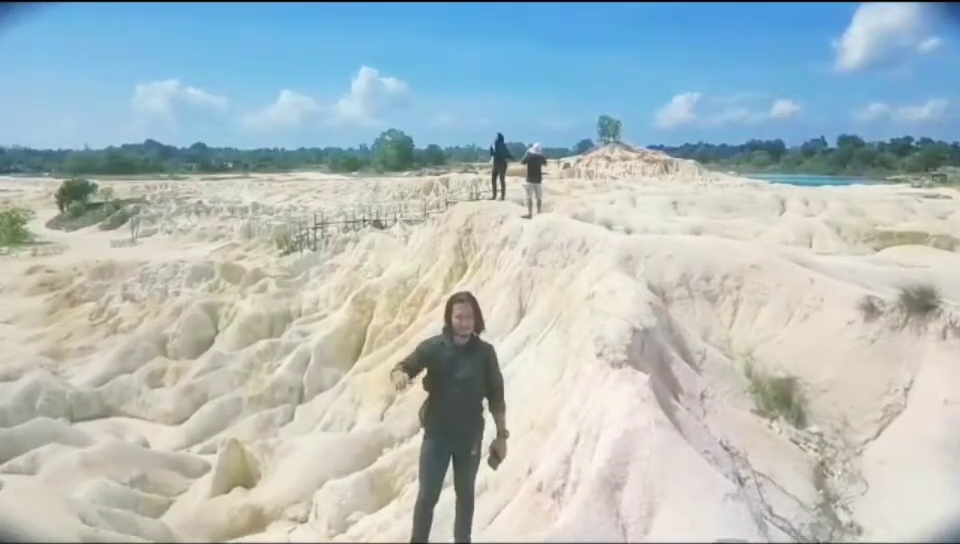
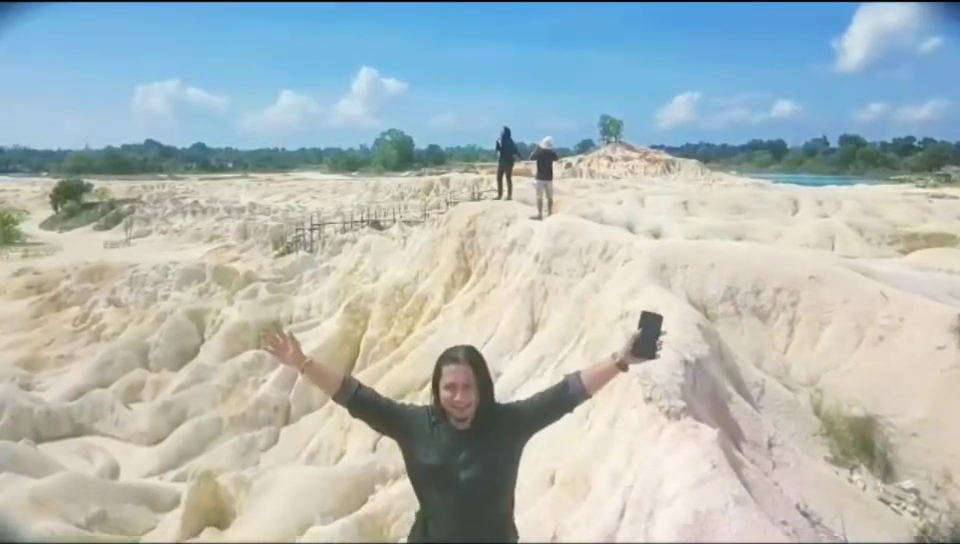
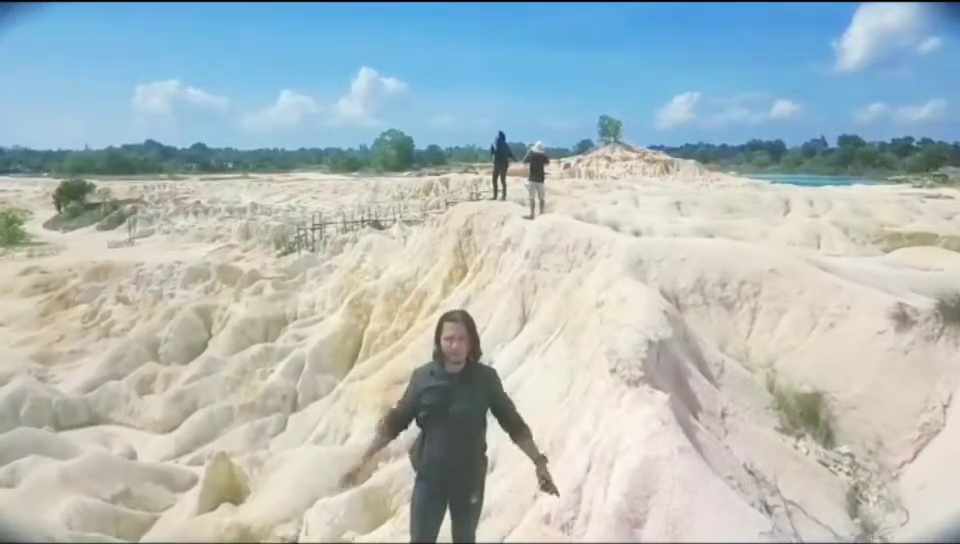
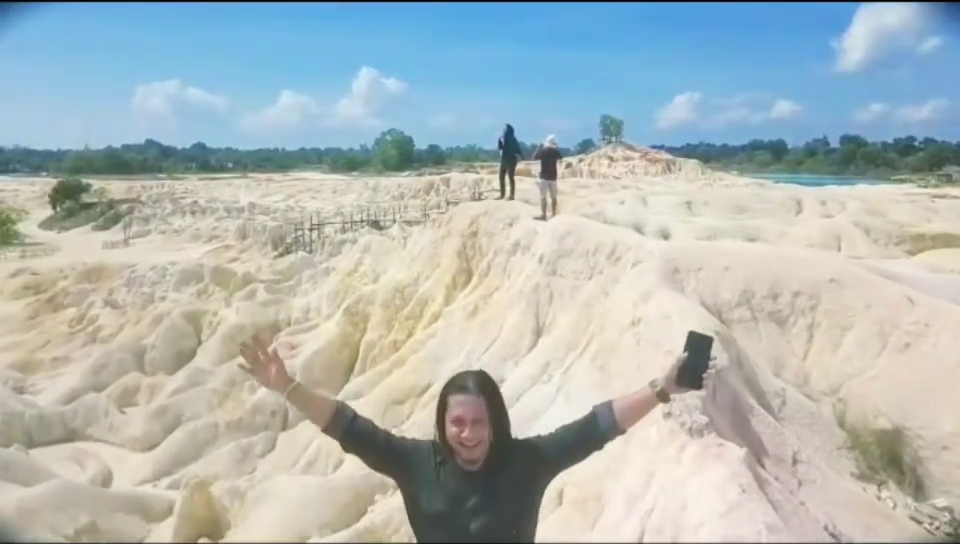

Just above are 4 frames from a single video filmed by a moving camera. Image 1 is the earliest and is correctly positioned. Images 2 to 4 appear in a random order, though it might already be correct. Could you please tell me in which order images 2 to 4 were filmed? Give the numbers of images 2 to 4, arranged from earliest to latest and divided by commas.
3, 2, 4
